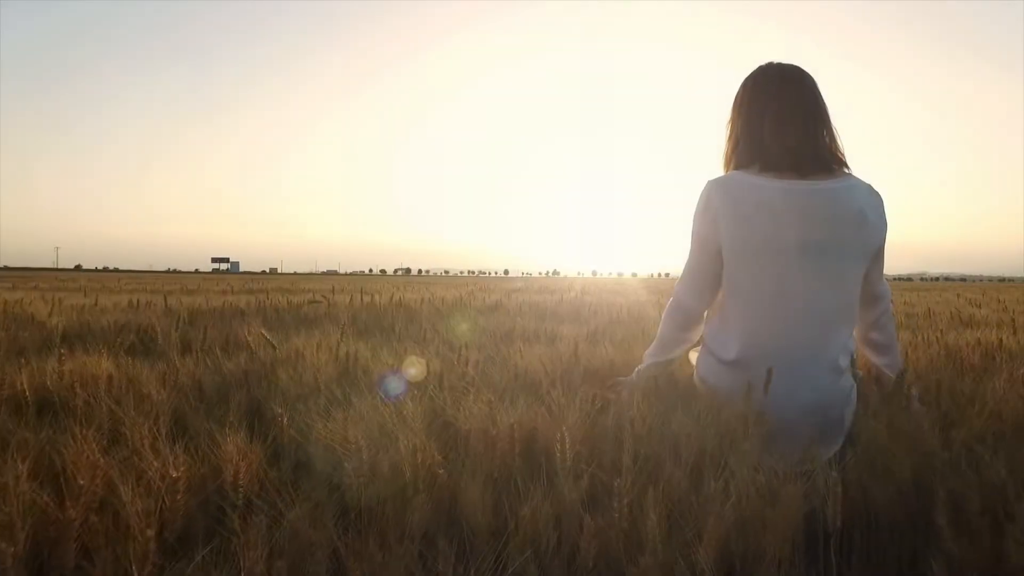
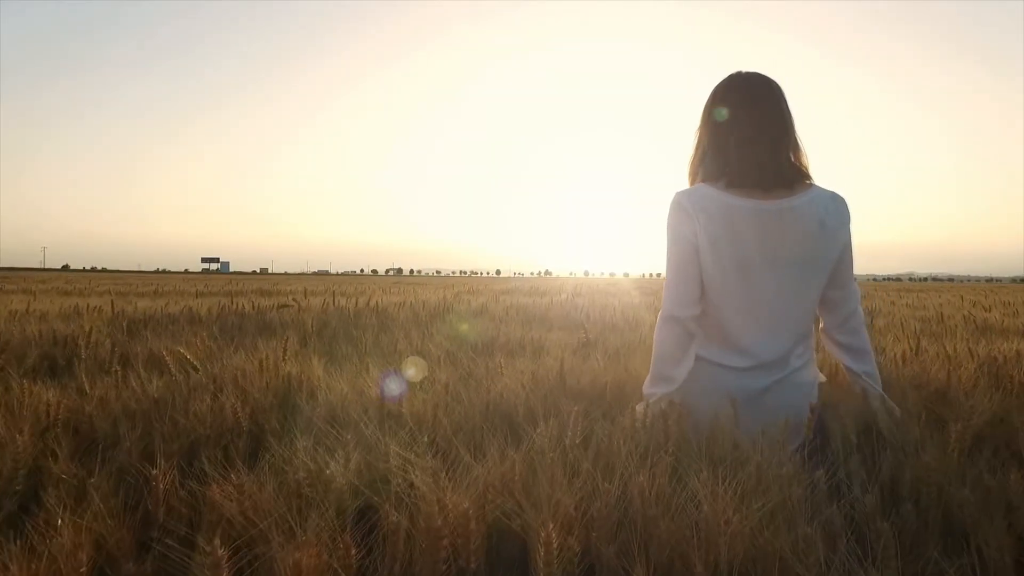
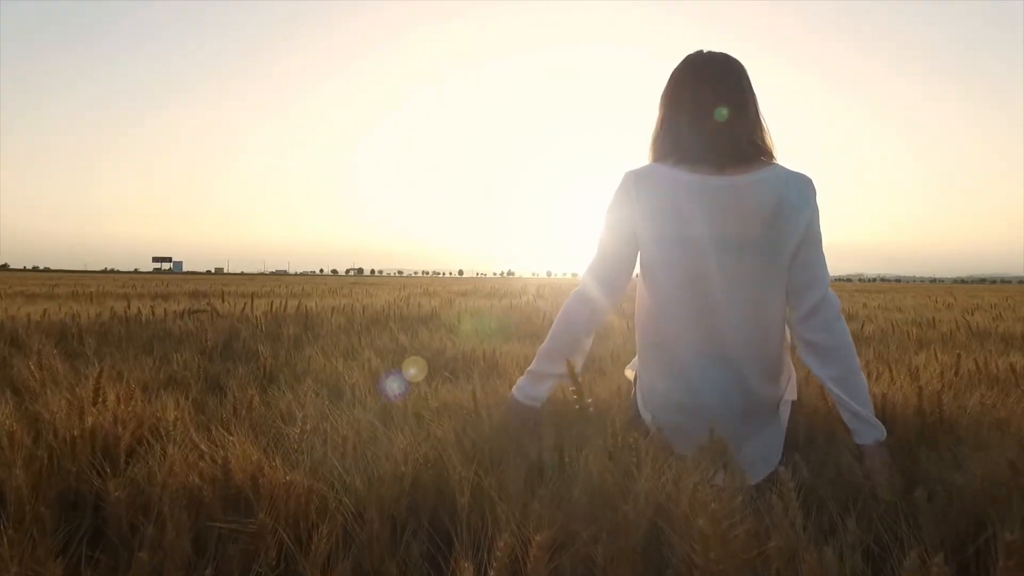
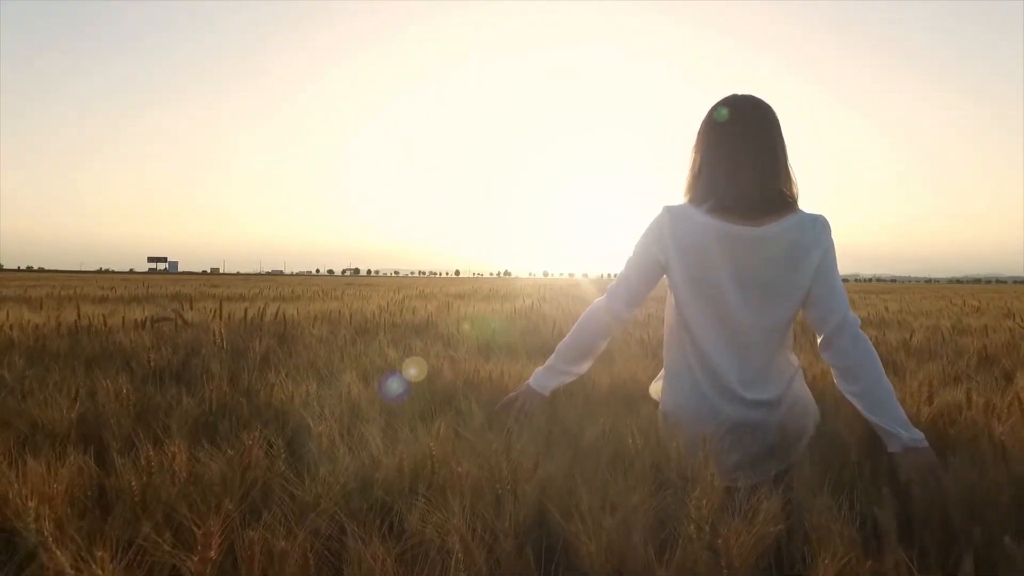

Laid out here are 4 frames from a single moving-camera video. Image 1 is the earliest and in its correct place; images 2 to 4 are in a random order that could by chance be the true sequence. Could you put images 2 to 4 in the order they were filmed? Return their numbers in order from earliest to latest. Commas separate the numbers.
2, 3, 4
